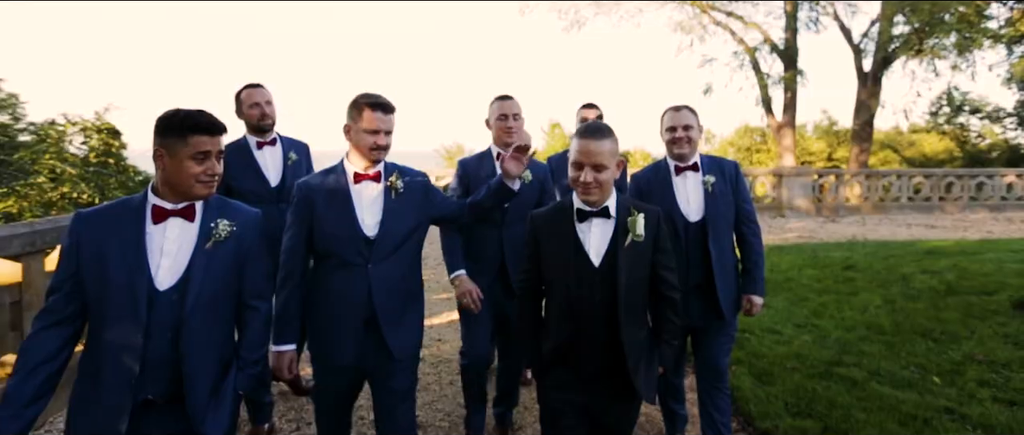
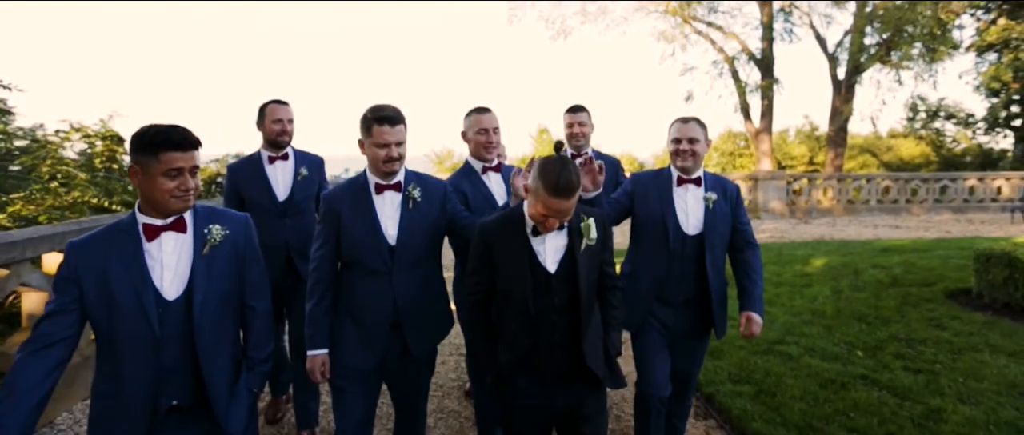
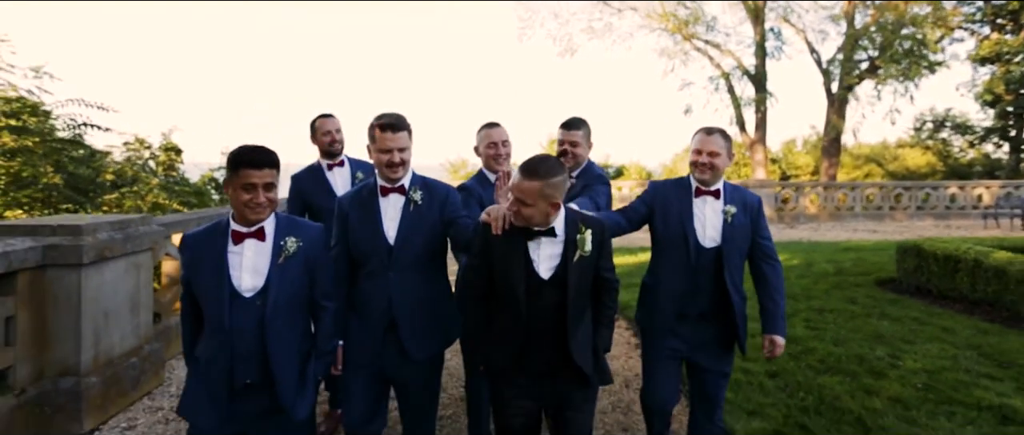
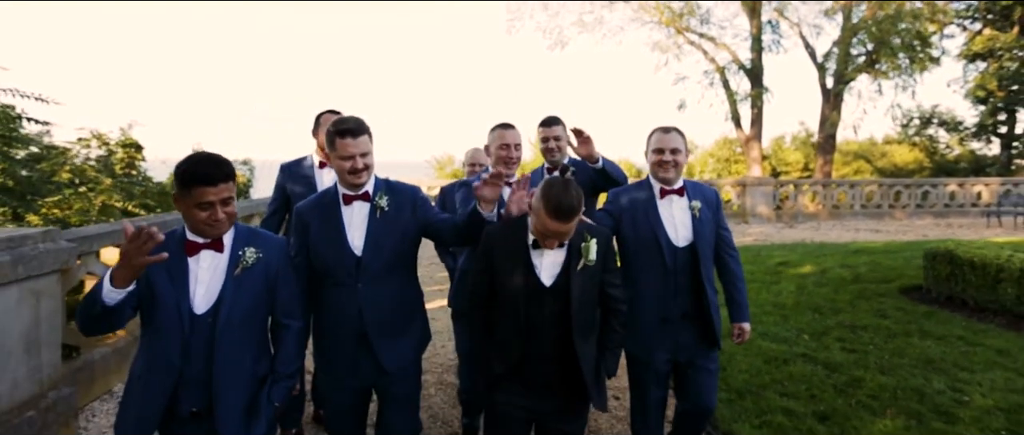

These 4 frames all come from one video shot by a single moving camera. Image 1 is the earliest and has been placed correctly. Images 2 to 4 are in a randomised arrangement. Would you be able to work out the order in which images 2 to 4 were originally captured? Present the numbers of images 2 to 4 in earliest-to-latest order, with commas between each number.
2, 4, 3
